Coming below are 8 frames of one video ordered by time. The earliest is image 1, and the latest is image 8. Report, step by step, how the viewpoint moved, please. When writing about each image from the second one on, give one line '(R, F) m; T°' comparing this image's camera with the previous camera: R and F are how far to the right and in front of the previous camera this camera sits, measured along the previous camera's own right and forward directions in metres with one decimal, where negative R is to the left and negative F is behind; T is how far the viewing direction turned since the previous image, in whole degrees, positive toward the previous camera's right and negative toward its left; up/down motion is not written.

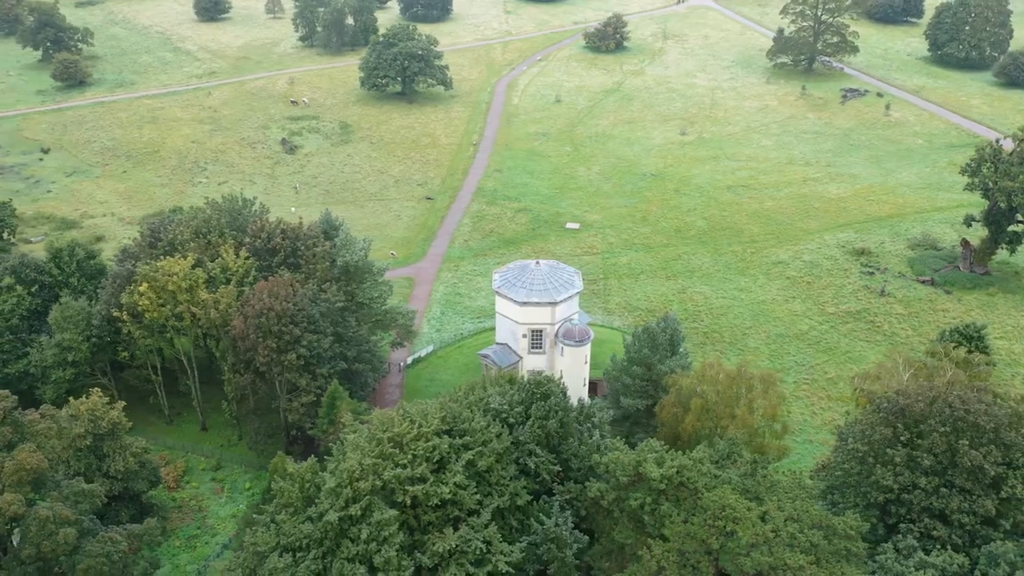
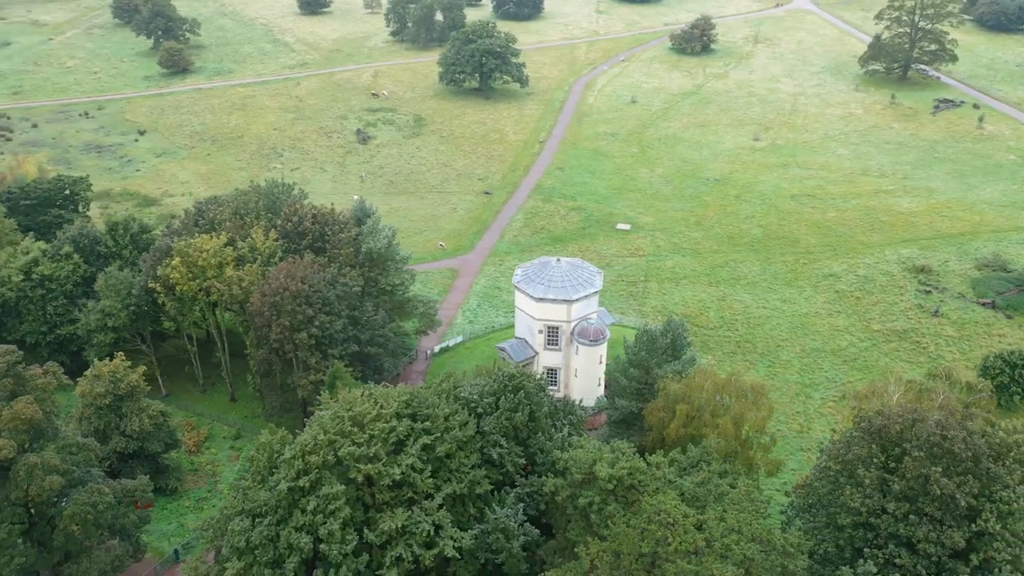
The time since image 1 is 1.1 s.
(+5.2, -0.3) m; -7°
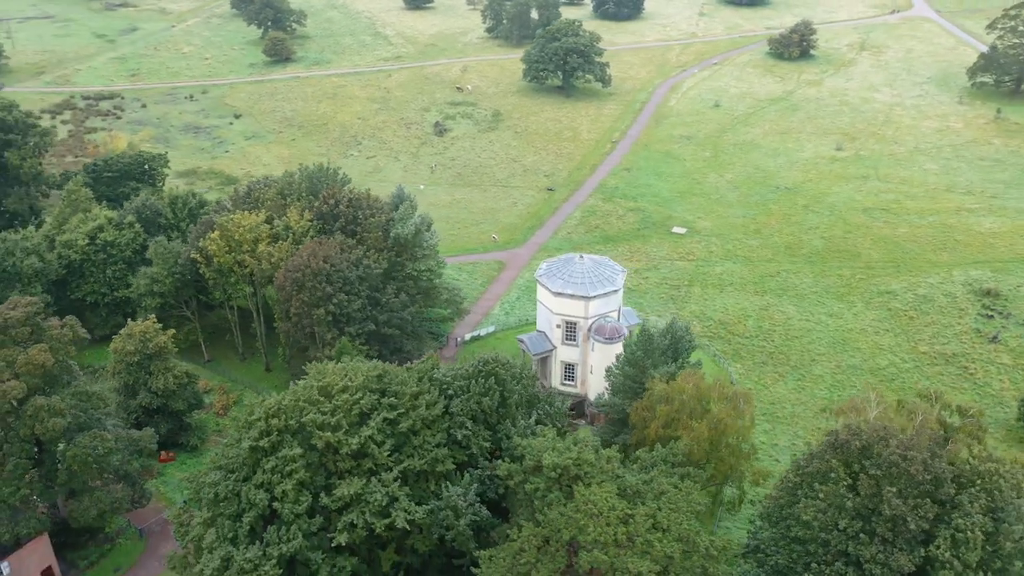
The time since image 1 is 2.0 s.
(+5.6, -0.5) m; -7°
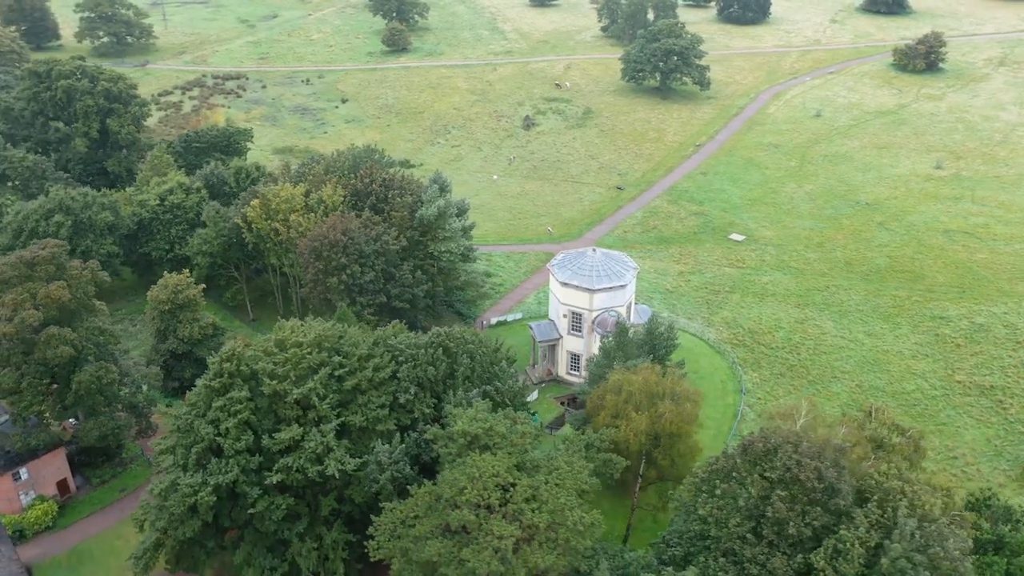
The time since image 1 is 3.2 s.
(+8.3, -1.1) m; -9°
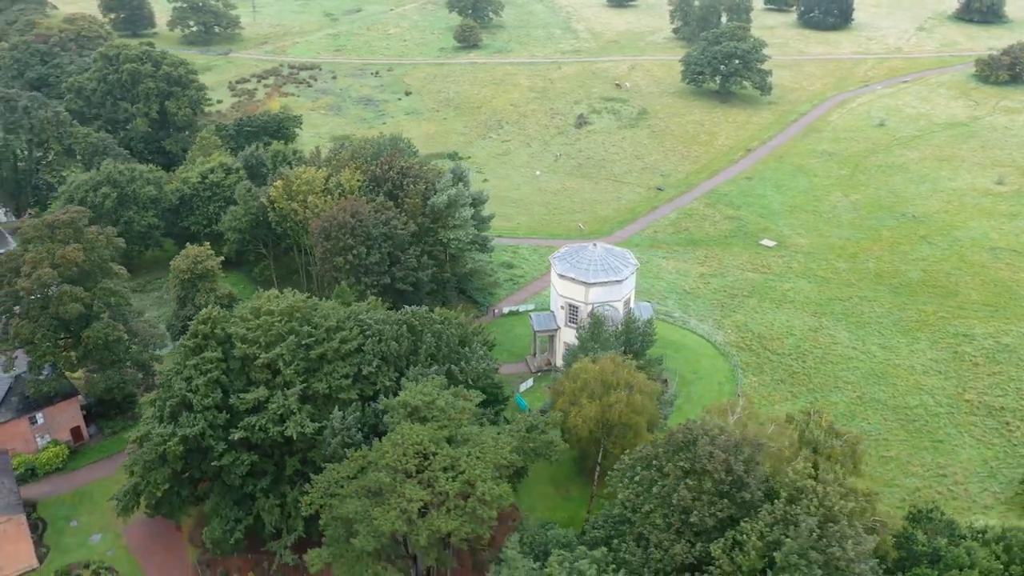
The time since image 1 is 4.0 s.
(+6.0, -1.2) m; -6°
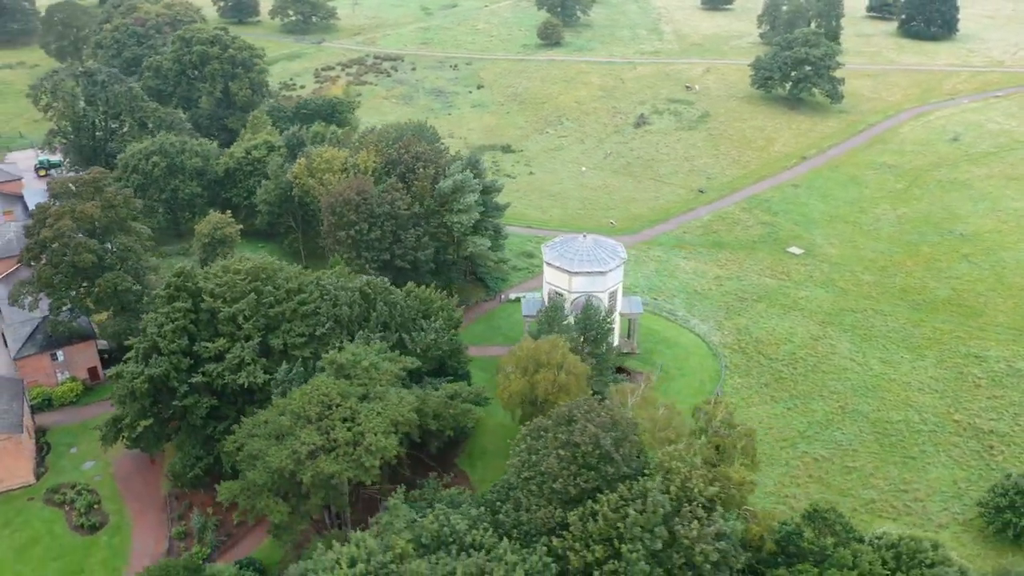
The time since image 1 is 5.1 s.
(+8.3, -1.6) m; -7°
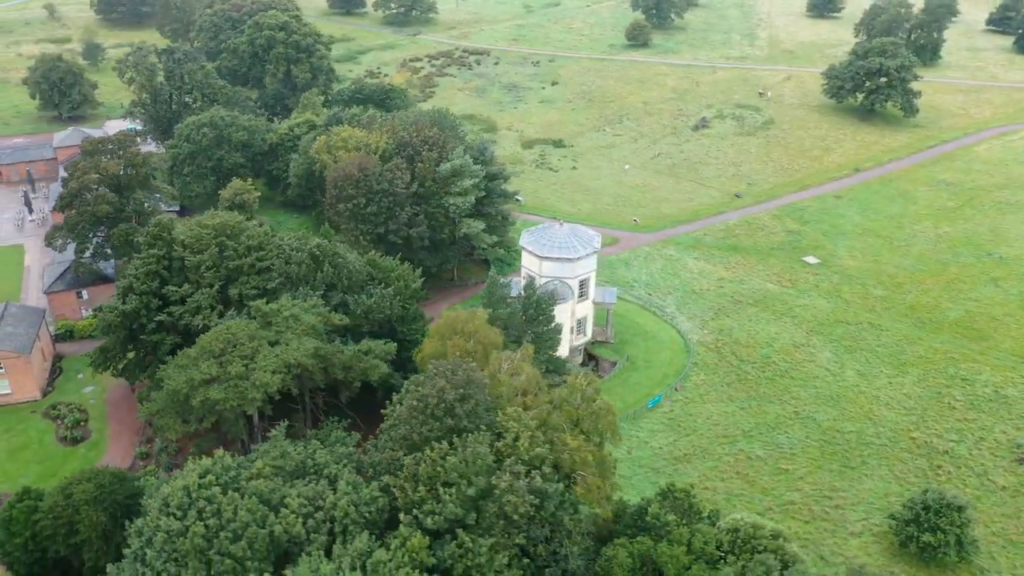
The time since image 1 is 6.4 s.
(+10.8, -2.1) m; -8°
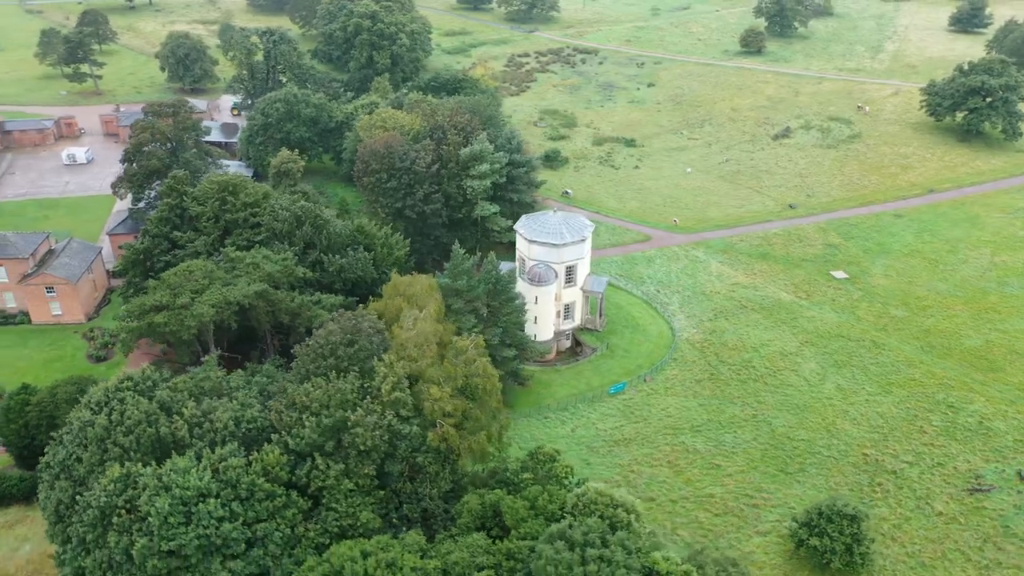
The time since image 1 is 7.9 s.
(+12.1, -2.2) m; -10°
